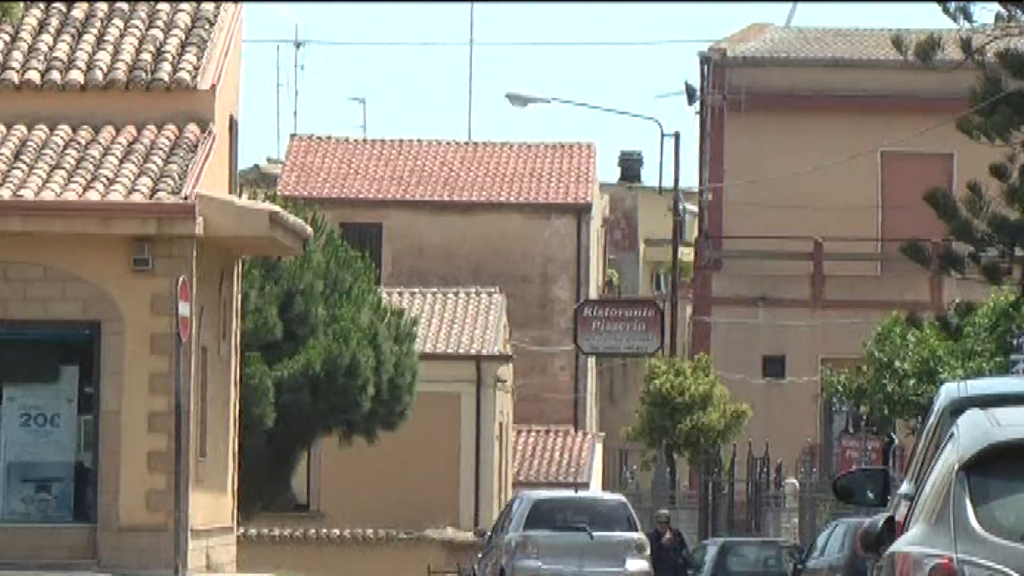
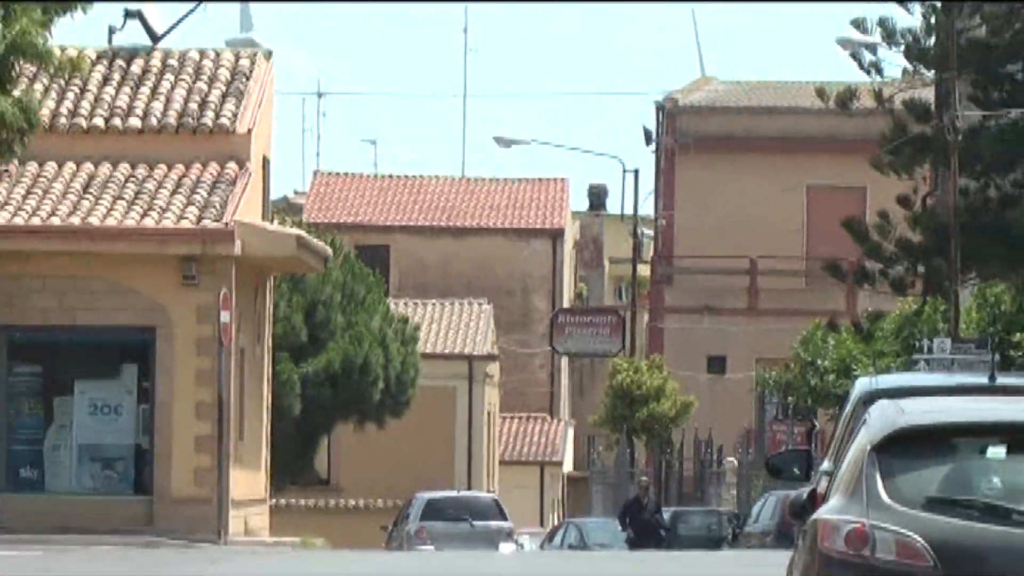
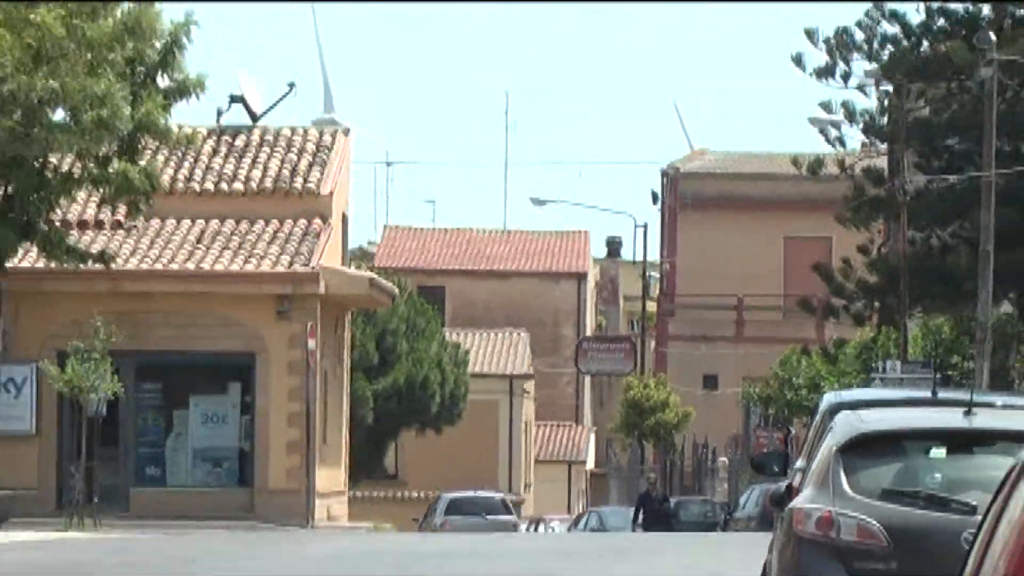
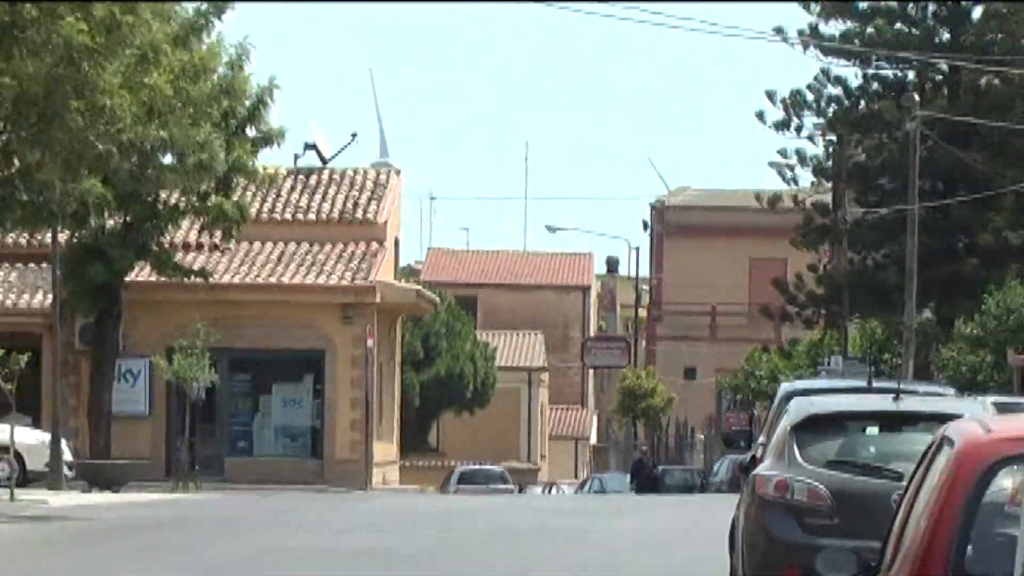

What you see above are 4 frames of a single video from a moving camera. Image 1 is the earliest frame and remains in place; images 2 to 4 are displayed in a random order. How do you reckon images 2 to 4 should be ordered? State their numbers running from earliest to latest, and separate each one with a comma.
2, 3, 4
